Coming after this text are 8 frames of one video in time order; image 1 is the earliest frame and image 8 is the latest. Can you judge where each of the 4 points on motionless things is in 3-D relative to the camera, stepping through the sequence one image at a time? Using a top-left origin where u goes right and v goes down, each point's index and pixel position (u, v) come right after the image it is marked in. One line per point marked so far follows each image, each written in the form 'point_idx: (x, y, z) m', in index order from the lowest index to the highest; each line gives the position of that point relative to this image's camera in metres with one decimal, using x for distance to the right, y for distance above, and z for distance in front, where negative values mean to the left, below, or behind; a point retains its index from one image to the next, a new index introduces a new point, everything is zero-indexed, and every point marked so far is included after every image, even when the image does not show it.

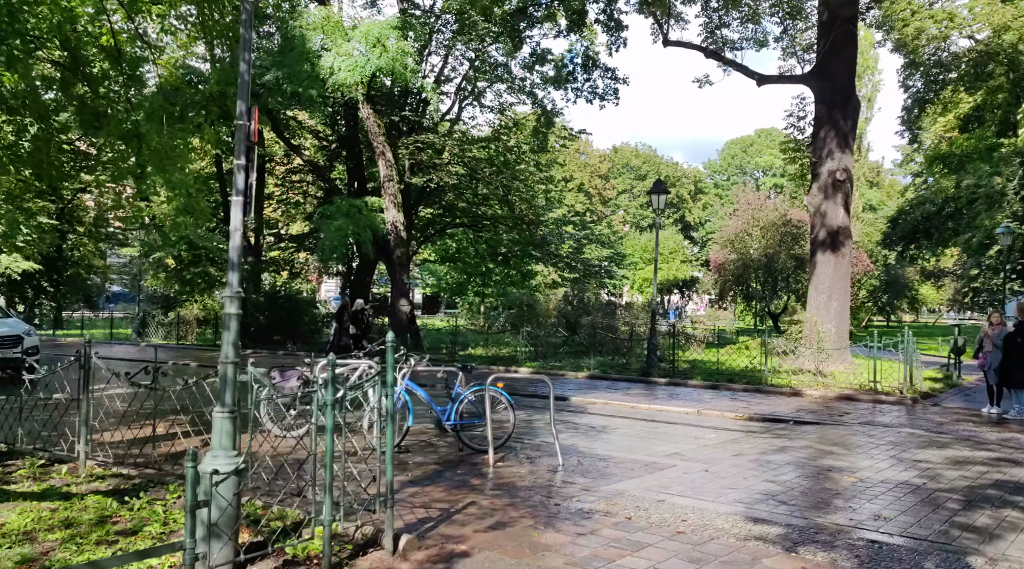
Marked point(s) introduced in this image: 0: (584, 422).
0: (+0.9, -1.8, +10.7) m
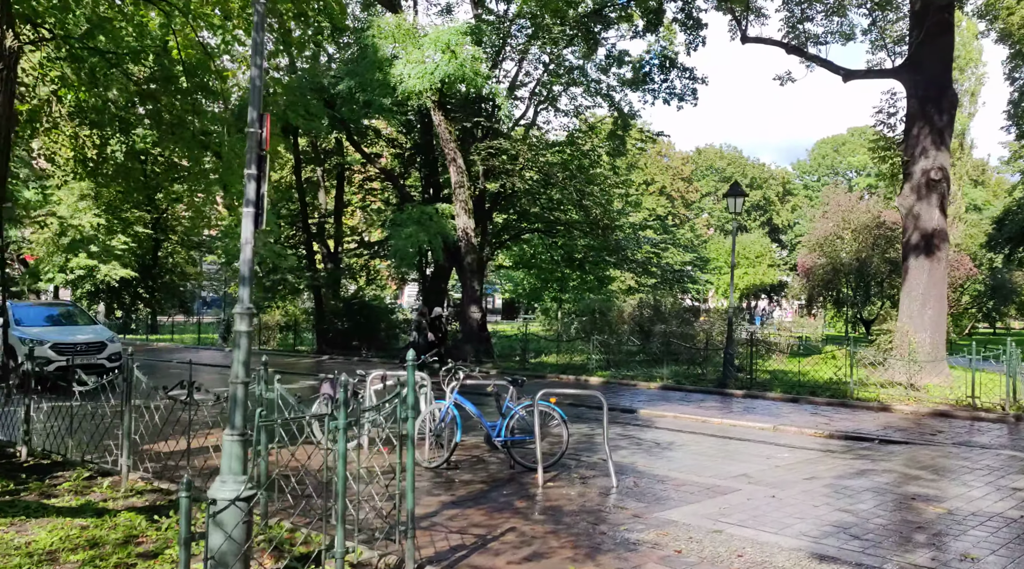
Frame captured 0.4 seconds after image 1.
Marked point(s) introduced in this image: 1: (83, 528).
0: (+1.7, -1.9, +10.2) m
1: (-2.7, -1.5, +5.1) m
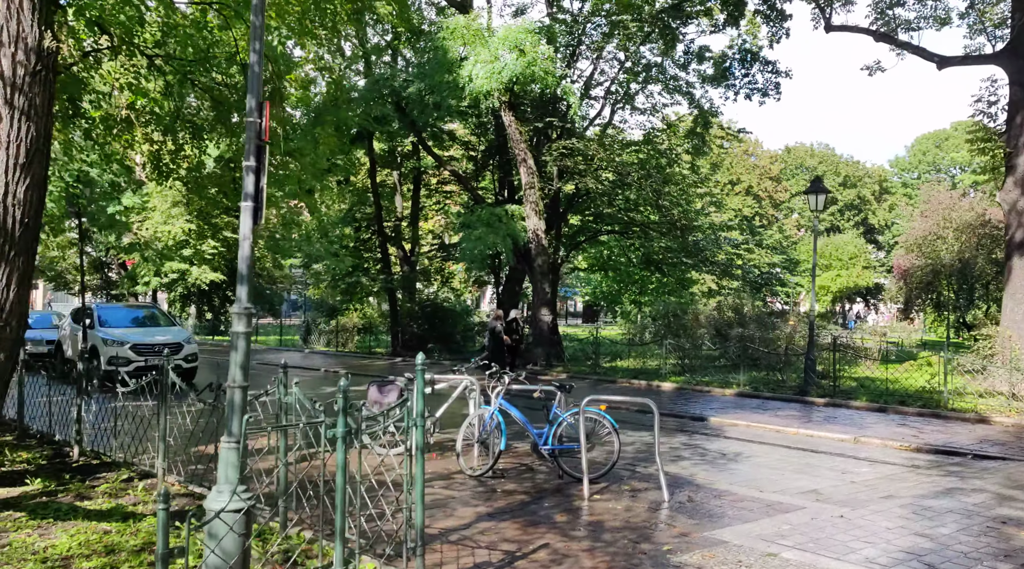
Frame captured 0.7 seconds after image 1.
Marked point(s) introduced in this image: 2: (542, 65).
0: (+2.4, -1.9, +9.7) m
1: (-2.5, -1.5, +5.0) m
2: (+0.7, +5.2, +19.6) m
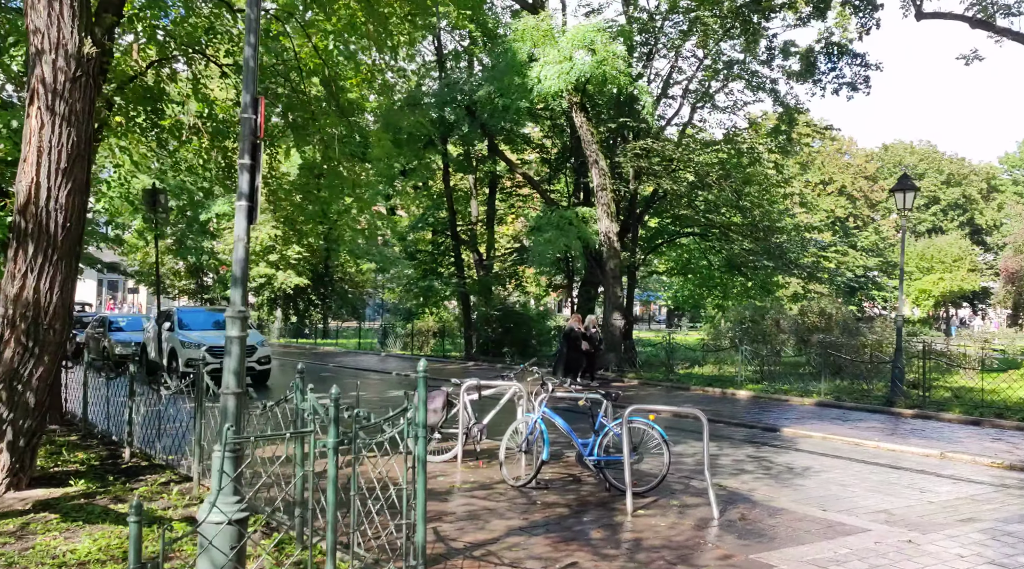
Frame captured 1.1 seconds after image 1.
0: (+3.0, -2.0, +9.1) m
1: (-2.3, -1.5, +5.0) m
2: (+2.4, +5.1, +19.2) m
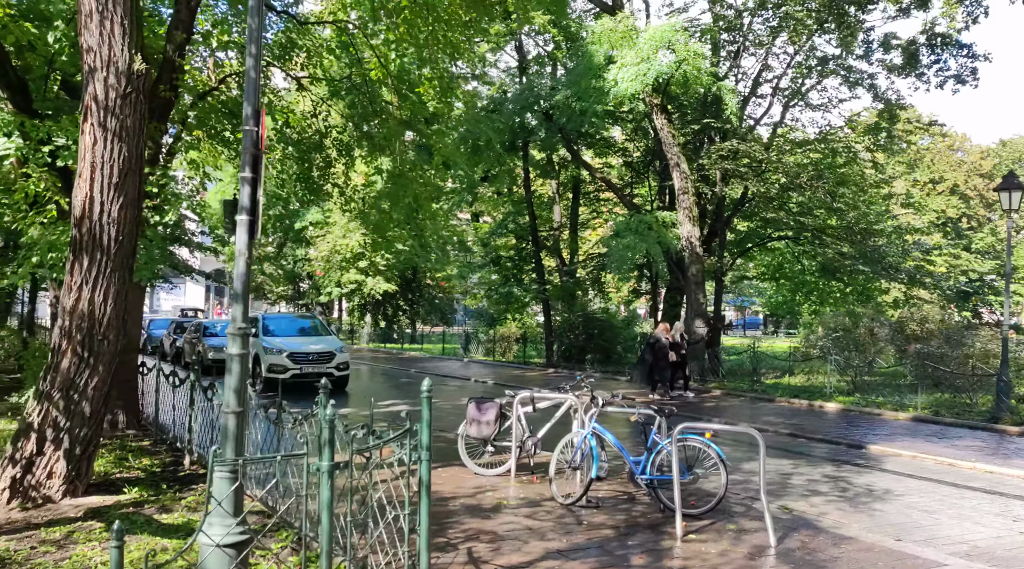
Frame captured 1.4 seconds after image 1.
0: (+3.6, -2.0, +8.5) m
1: (-2.1, -1.6, +5.0) m
2: (+4.1, +5.0, +18.7) m
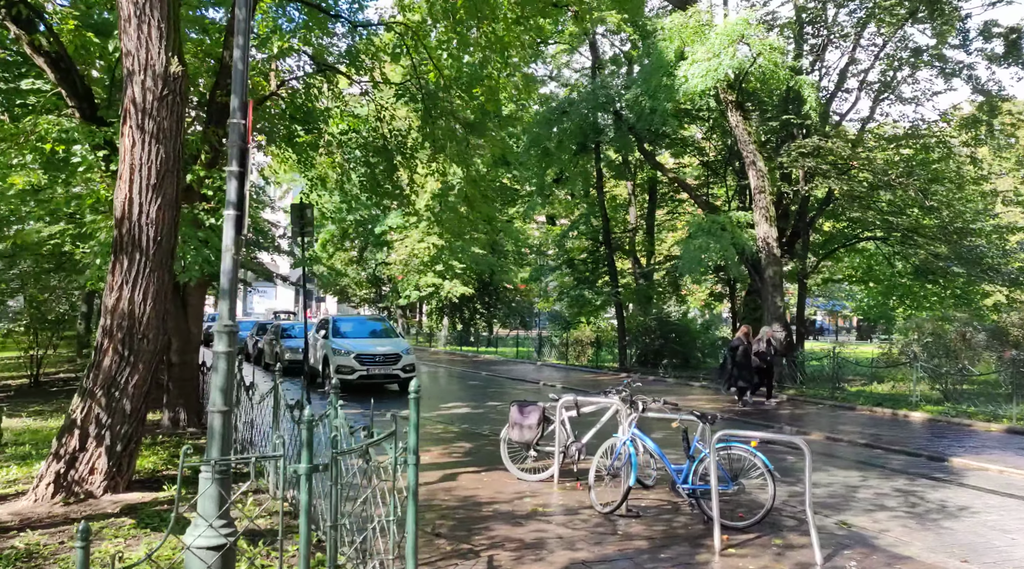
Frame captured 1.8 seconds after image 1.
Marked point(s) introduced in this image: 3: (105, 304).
0: (+4.0, -2.0, +7.9) m
1: (-2.0, -1.6, +5.0) m
2: (+5.6, +4.9, +18.0) m
3: (-3.1, -0.1, +6.4) m
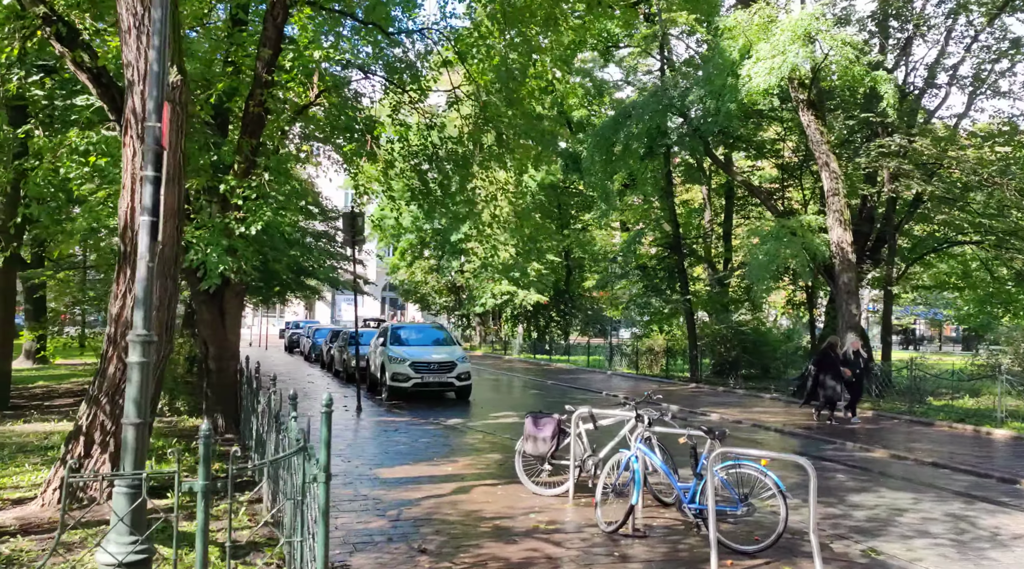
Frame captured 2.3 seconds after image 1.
0: (+4.2, -2.1, +7.2) m
1: (-2.2, -1.7, +5.0) m
2: (+6.8, +4.8, +17.2) m
3: (-3.1, -0.2, +6.4) m
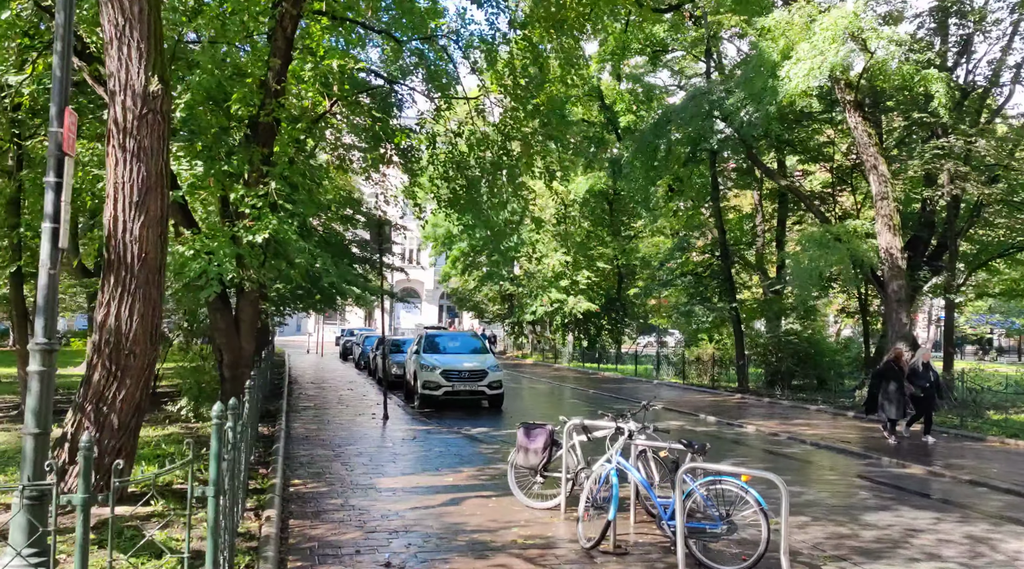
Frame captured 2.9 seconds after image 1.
0: (+4.1, -2.1, +6.7) m
1: (-2.4, -1.7, +5.0) m
2: (+7.4, +4.7, +16.5) m
3: (-3.3, -0.3, +6.5) m
